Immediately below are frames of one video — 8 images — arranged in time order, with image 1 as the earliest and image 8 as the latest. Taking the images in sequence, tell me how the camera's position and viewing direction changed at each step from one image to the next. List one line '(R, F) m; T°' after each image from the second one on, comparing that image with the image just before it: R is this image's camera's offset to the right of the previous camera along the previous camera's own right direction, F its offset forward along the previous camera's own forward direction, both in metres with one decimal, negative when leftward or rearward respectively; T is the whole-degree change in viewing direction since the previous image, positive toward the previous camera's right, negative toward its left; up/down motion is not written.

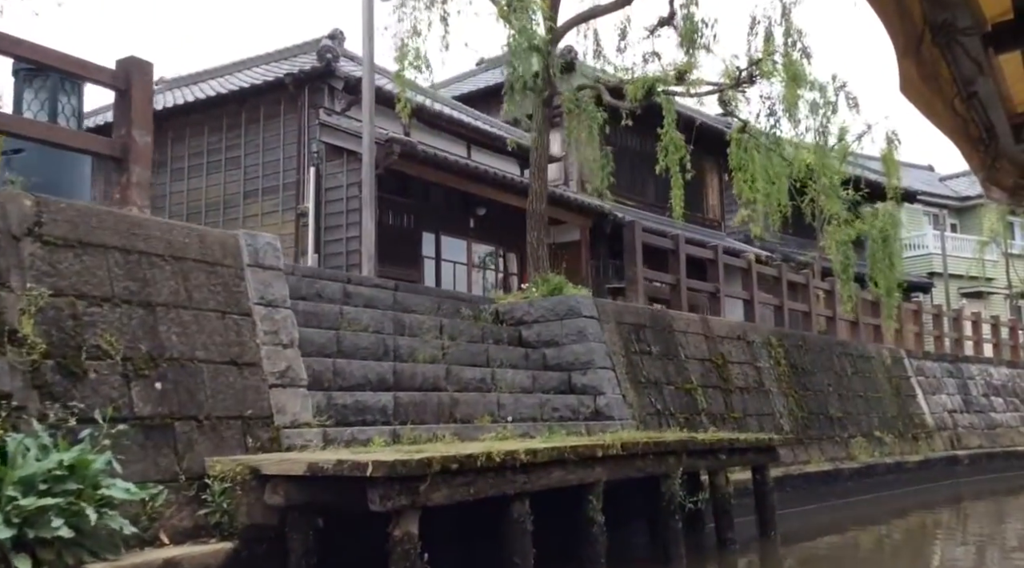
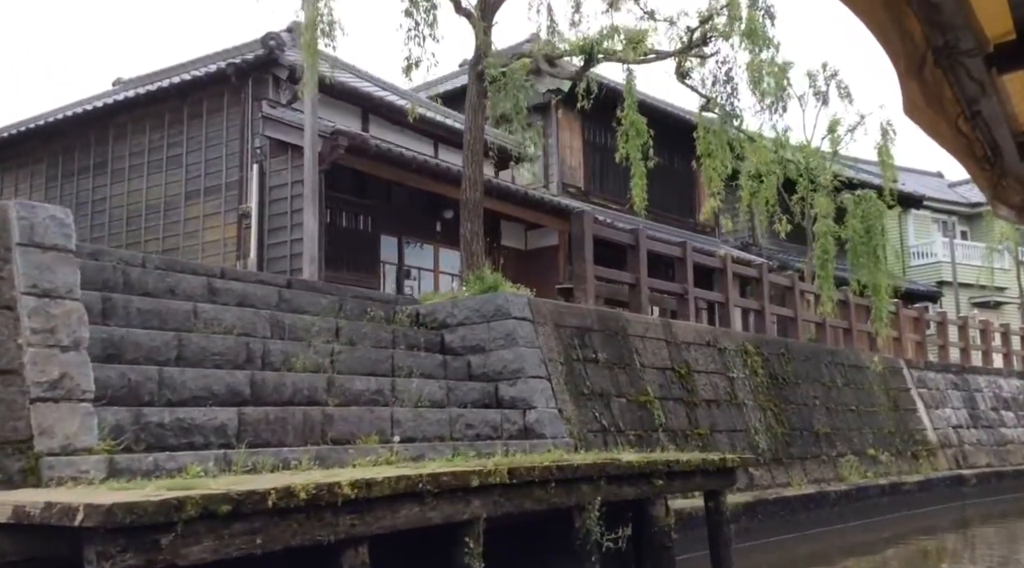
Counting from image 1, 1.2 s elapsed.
(+0.7, +1.4) m; -1°
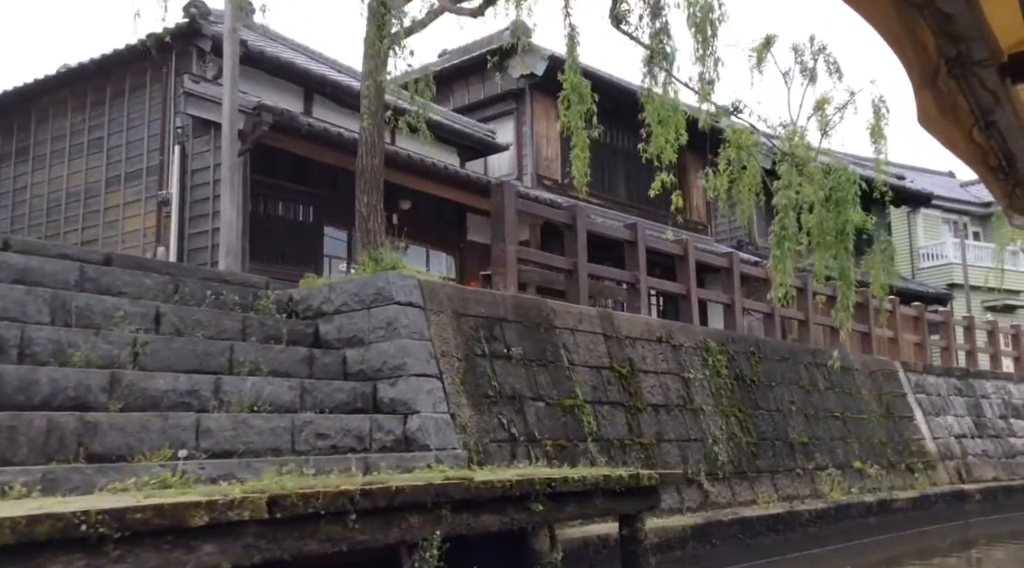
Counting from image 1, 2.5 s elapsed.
(+0.8, +1.6) m; -1°
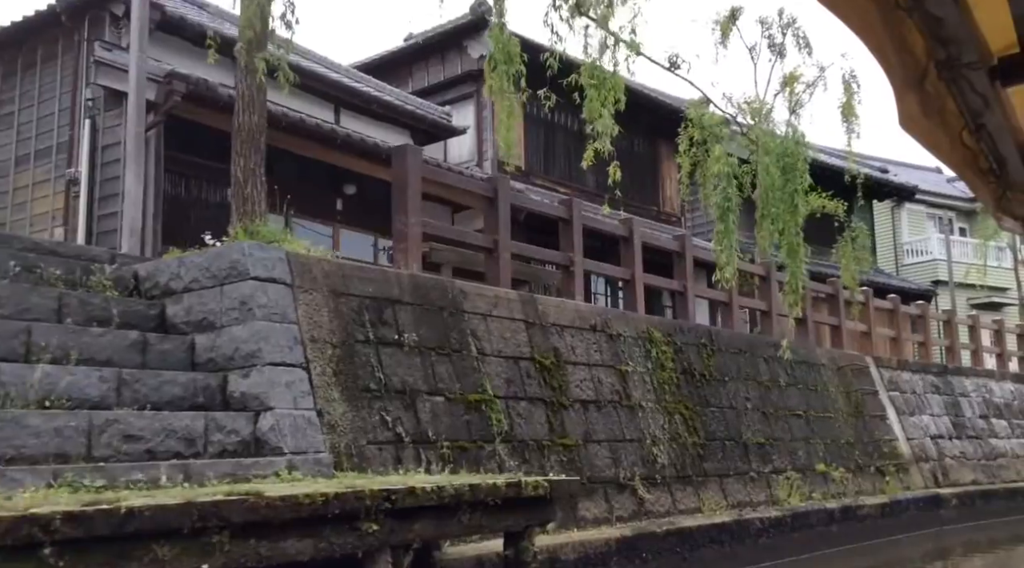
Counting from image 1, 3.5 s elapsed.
(+0.6, +1.1) m; +1°
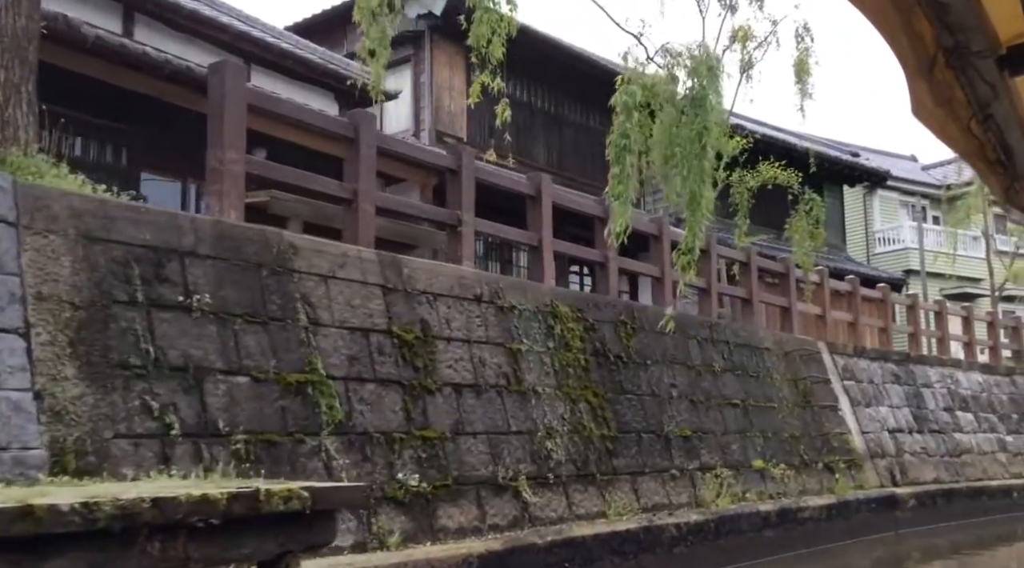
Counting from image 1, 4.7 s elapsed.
(+0.7, +1.5) m; +1°
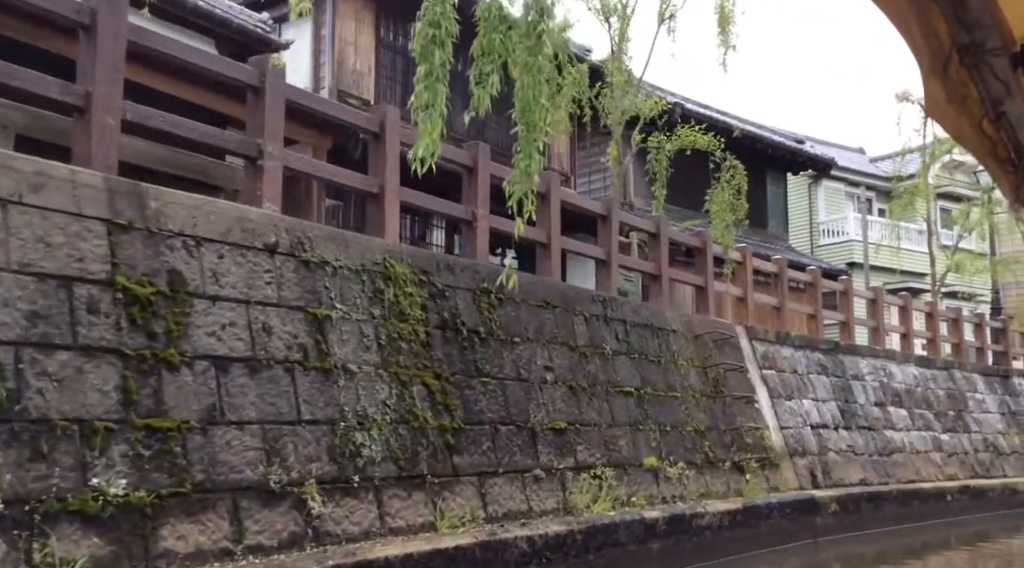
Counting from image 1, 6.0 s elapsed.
(+0.8, +1.7) m; +2°
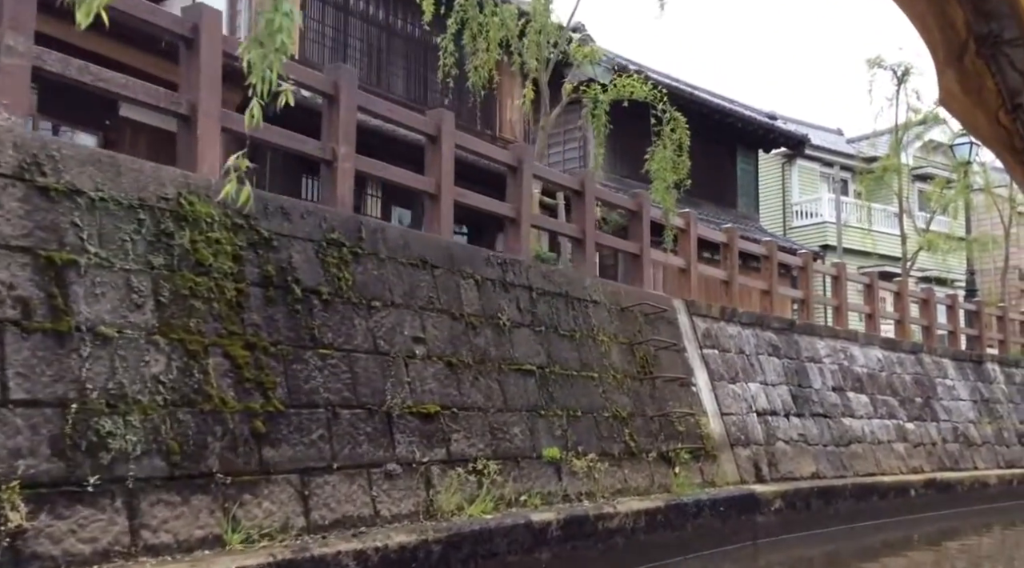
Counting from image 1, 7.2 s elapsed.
(+0.7, +1.5) m; +1°
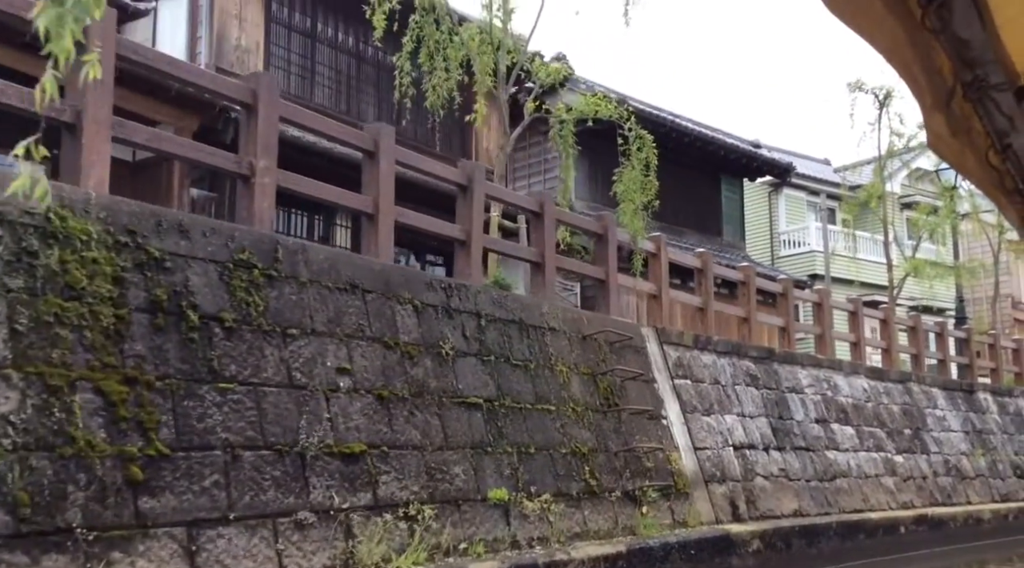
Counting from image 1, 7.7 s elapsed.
(+0.3, +0.7) m; 0°
